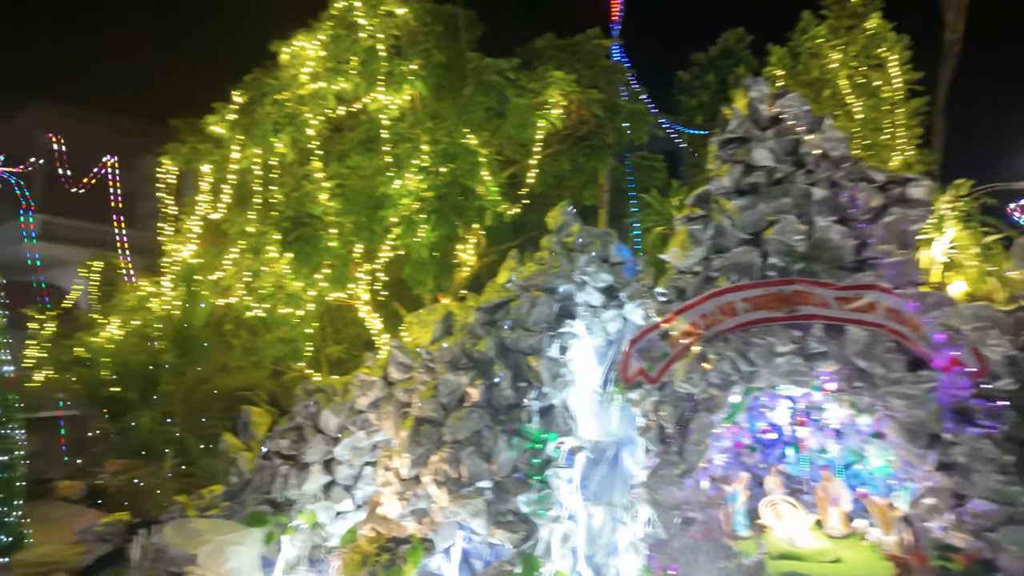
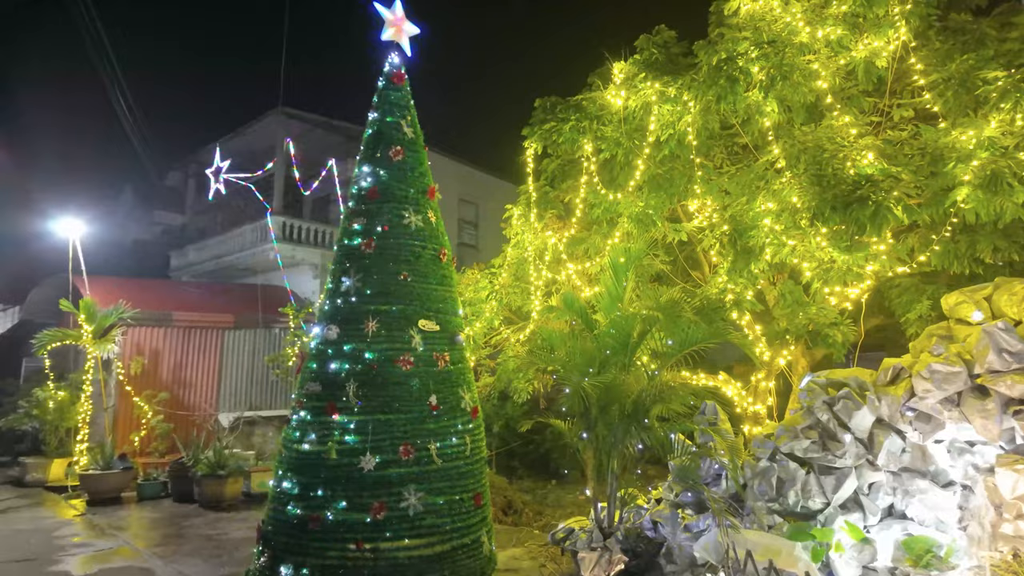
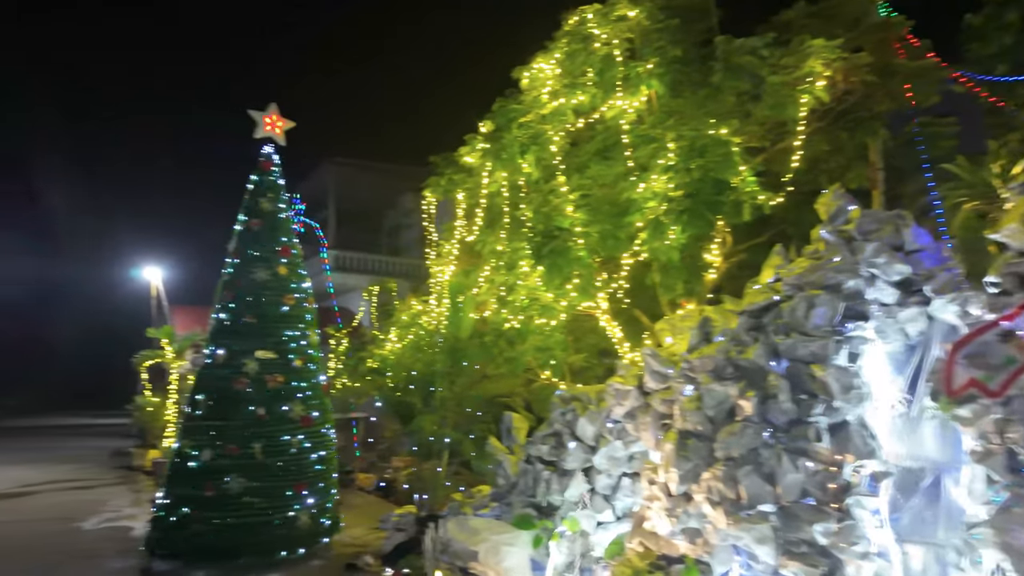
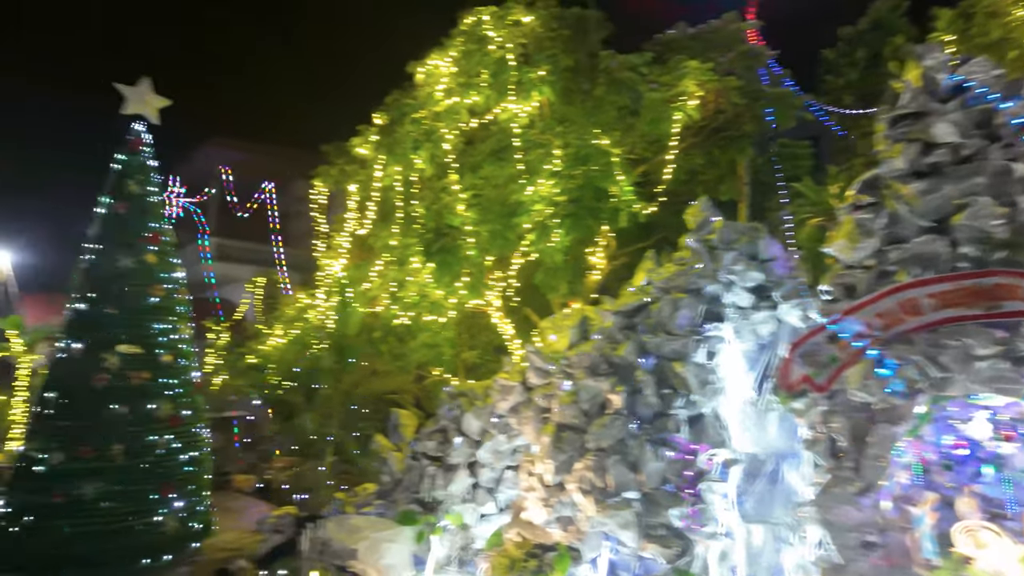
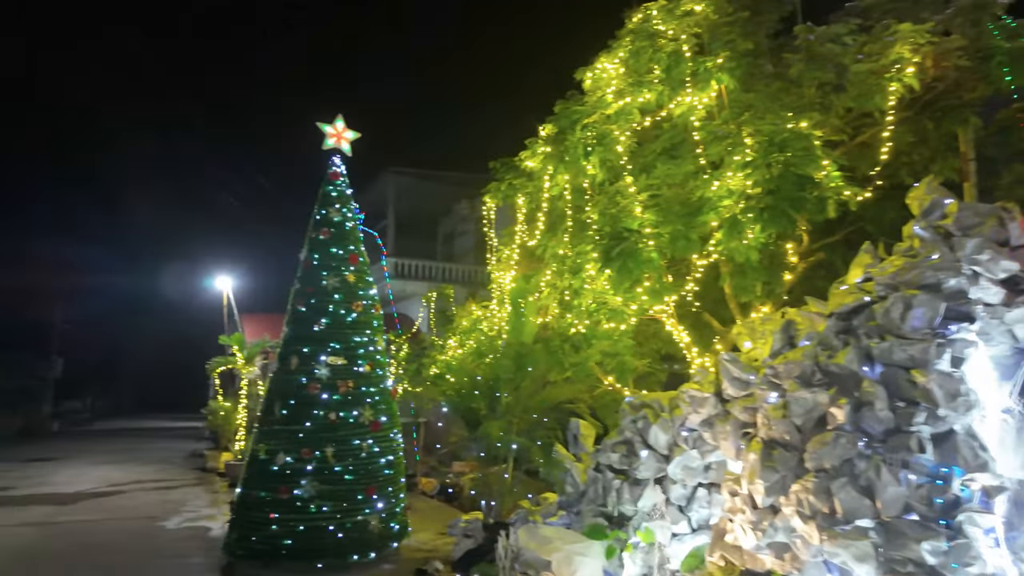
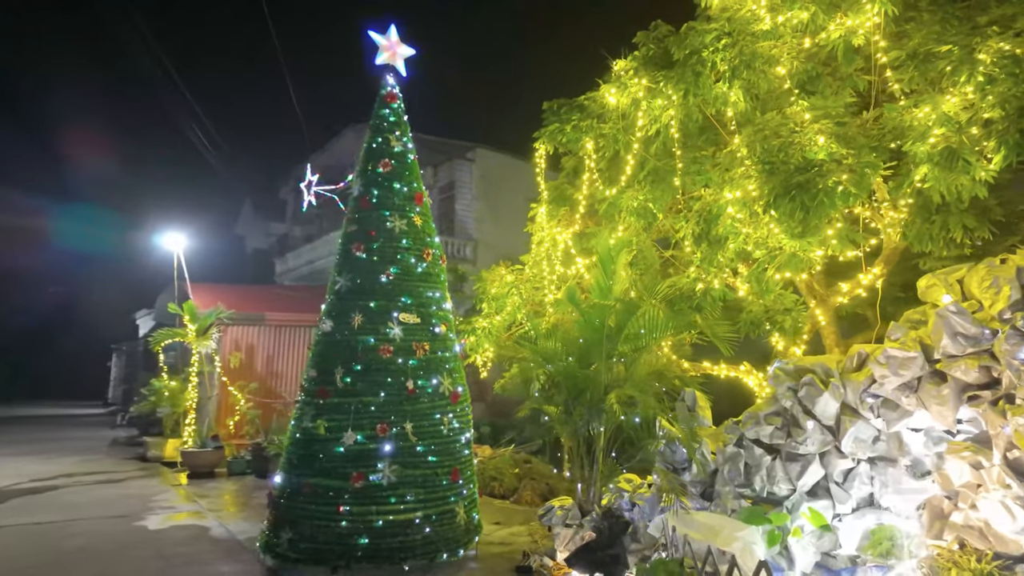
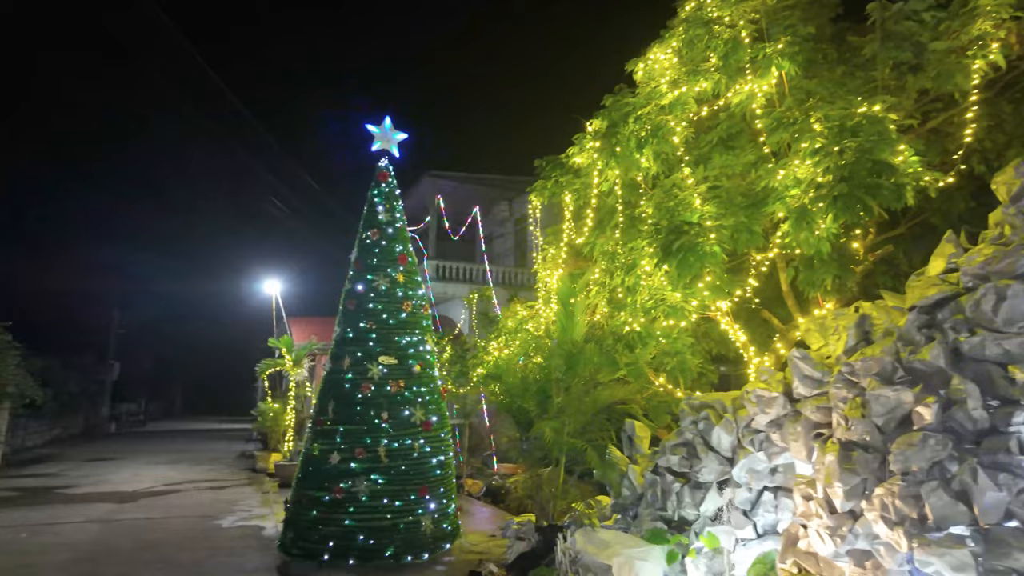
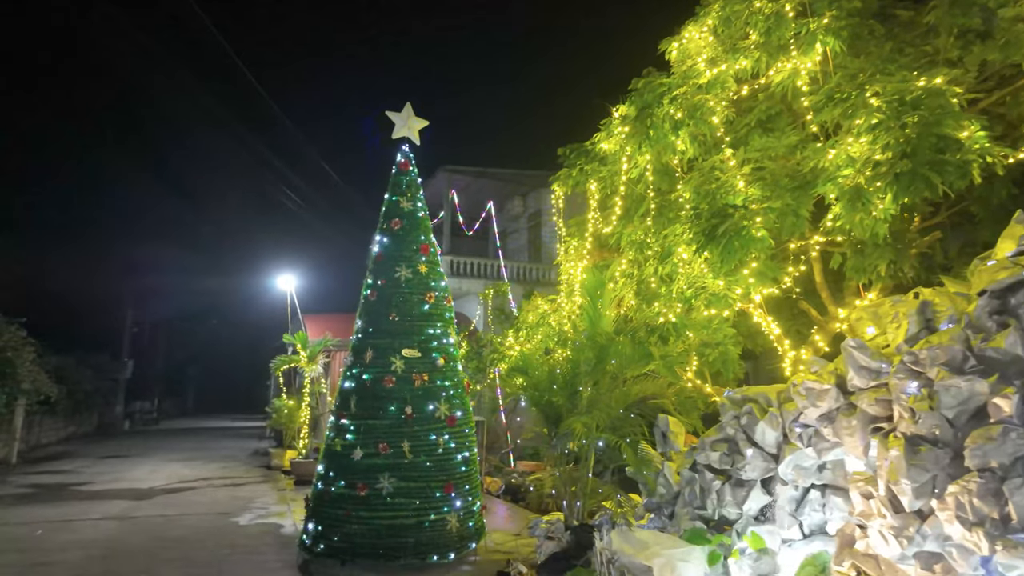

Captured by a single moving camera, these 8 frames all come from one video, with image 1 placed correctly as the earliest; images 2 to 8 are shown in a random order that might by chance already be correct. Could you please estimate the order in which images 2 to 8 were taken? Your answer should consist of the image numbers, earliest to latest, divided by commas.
4, 3, 5, 7, 8, 6, 2
